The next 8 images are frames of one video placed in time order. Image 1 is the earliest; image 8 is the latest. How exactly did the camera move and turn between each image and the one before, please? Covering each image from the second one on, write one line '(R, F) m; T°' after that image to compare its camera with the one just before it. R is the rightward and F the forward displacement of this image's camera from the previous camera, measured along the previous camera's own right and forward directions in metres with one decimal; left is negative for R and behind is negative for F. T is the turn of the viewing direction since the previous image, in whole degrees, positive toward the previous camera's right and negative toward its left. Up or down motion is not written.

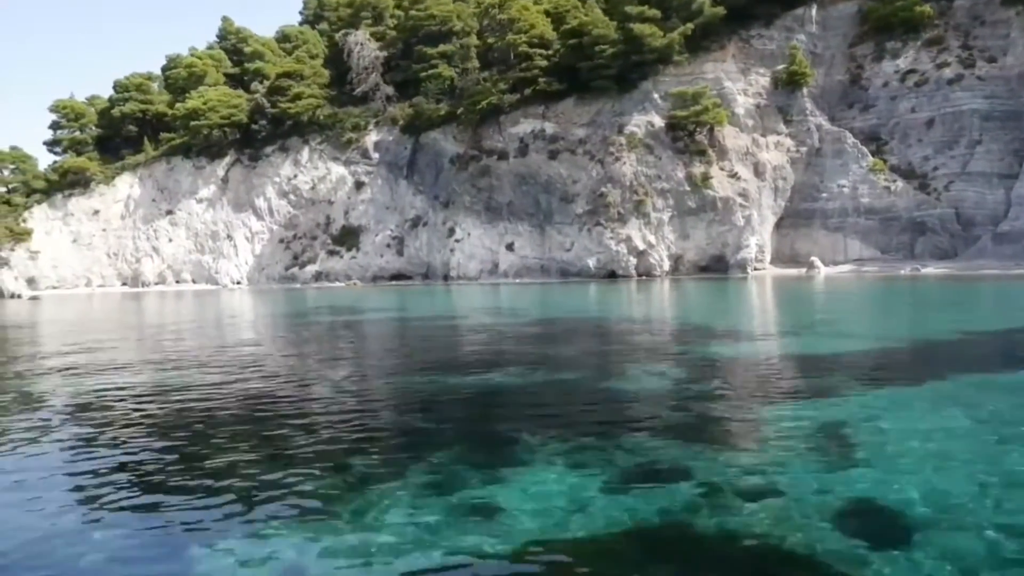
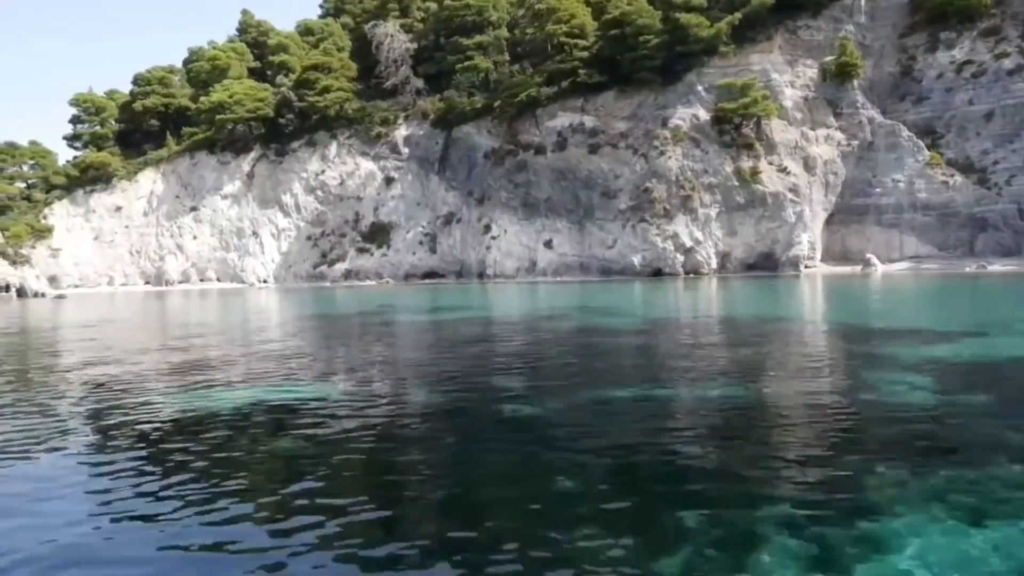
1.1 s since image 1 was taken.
(-1.6, +1.2) m; 0°
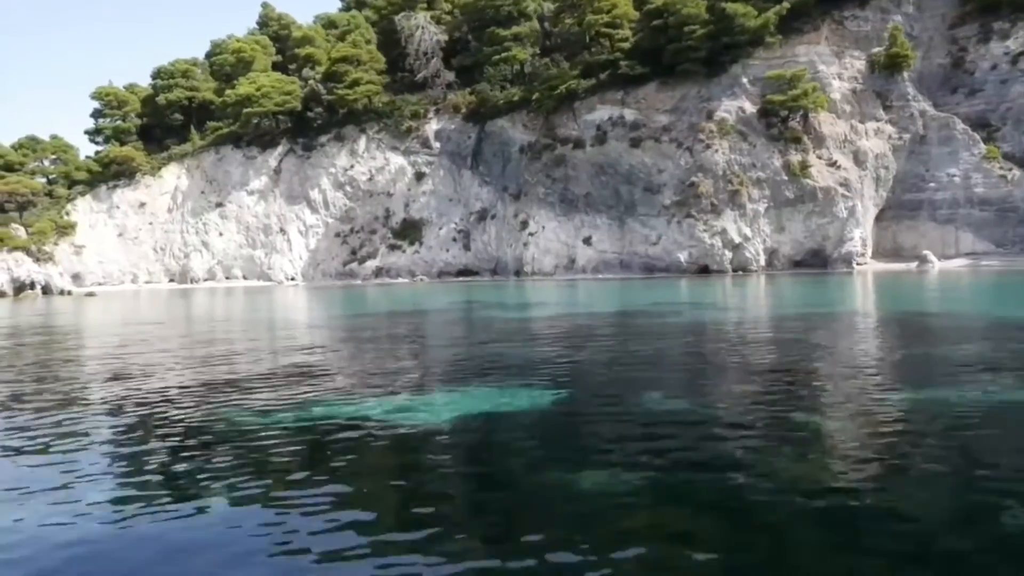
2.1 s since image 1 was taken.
(-1.6, +1.0) m; 0°
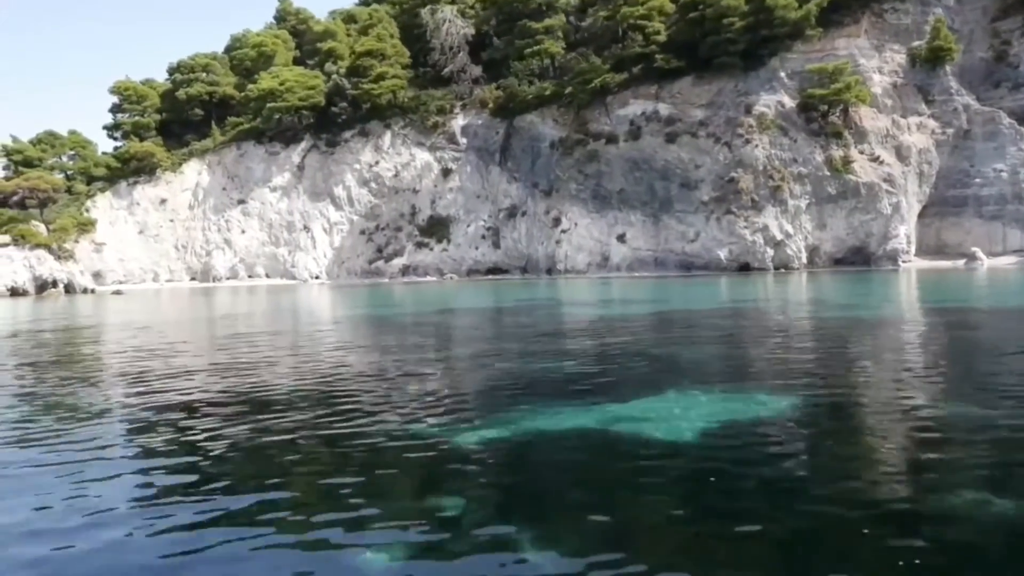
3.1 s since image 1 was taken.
(-1.4, +0.8) m; 0°
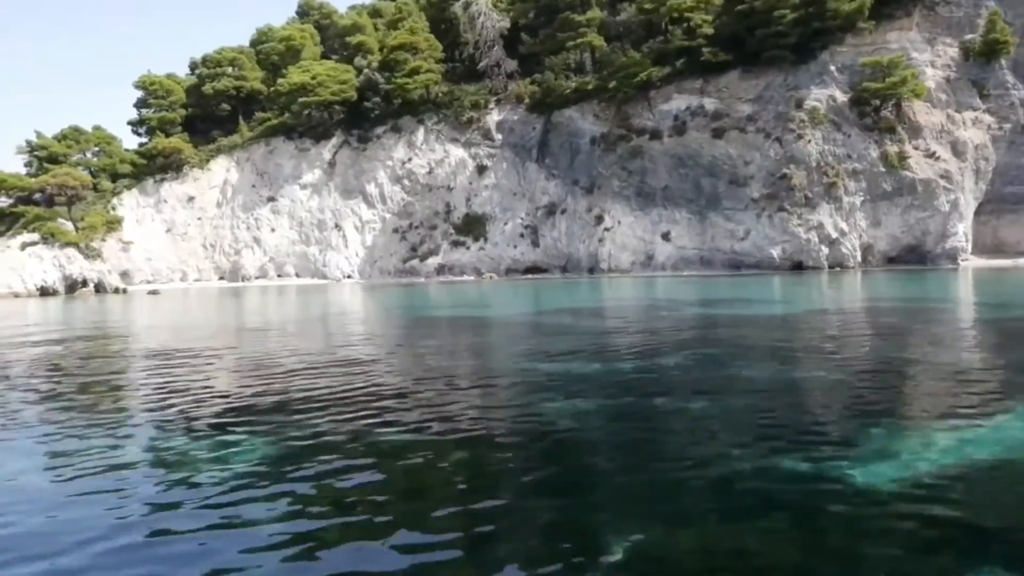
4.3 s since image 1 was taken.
(-1.8, +1.0) m; 0°
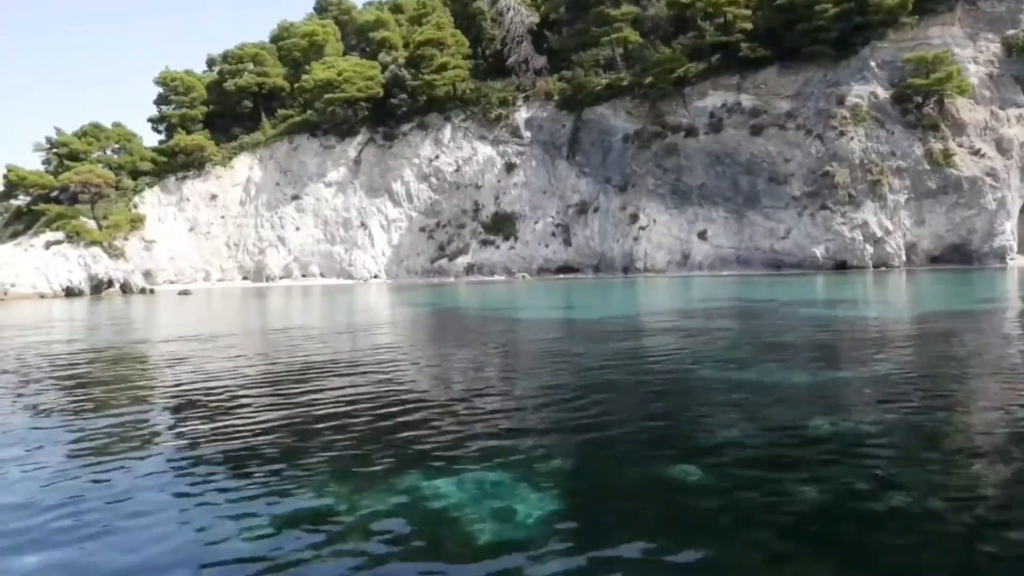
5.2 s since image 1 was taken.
(-1.5, +0.7) m; 0°
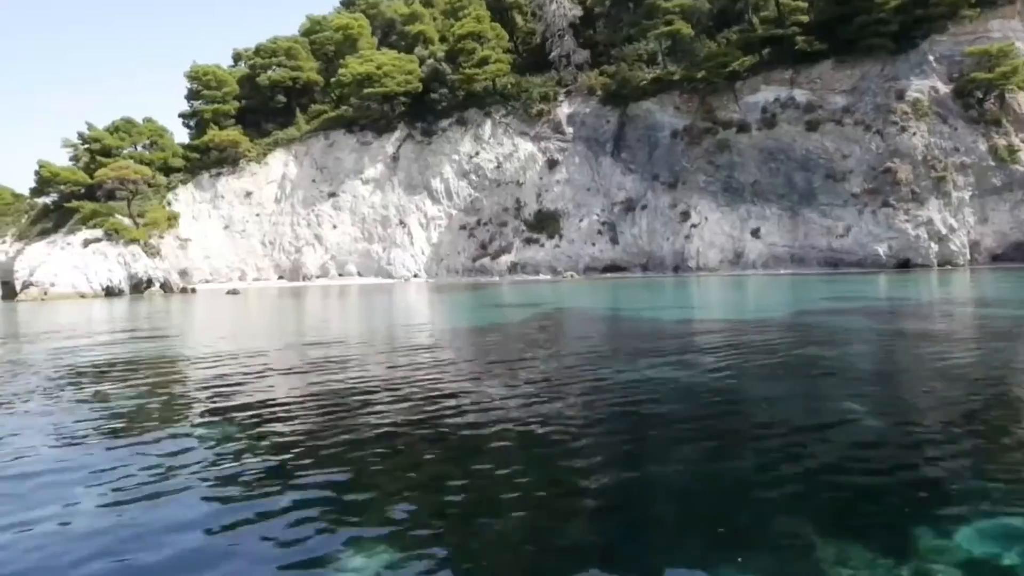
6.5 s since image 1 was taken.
(-2.1, +0.9) m; +1°
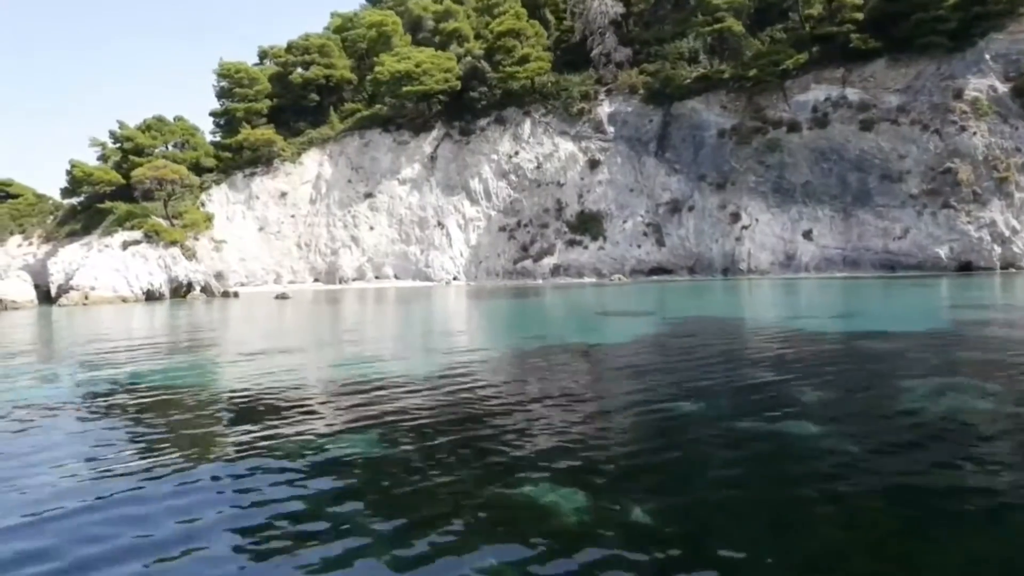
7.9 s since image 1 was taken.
(-2.0, +0.8) m; +1°
